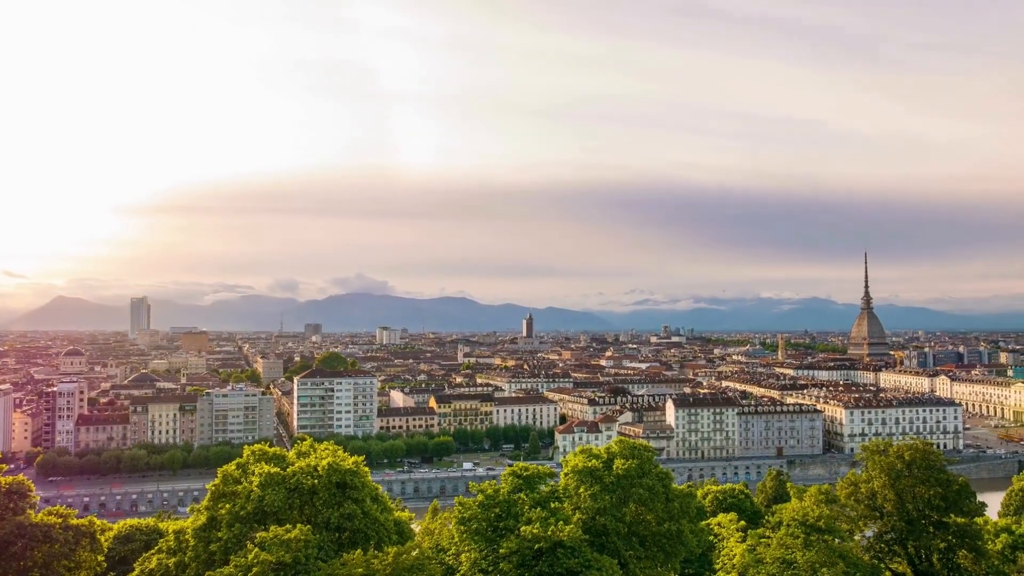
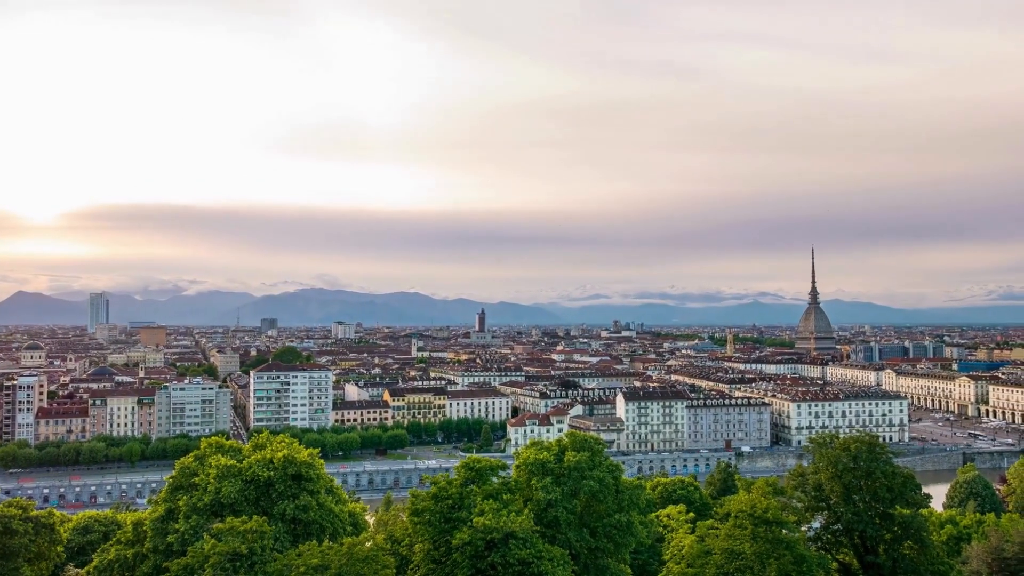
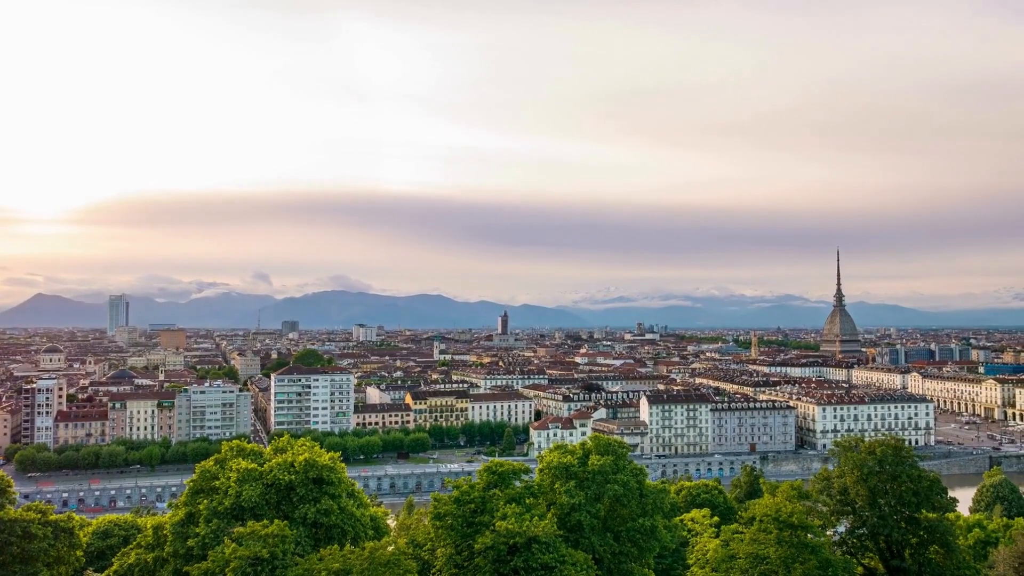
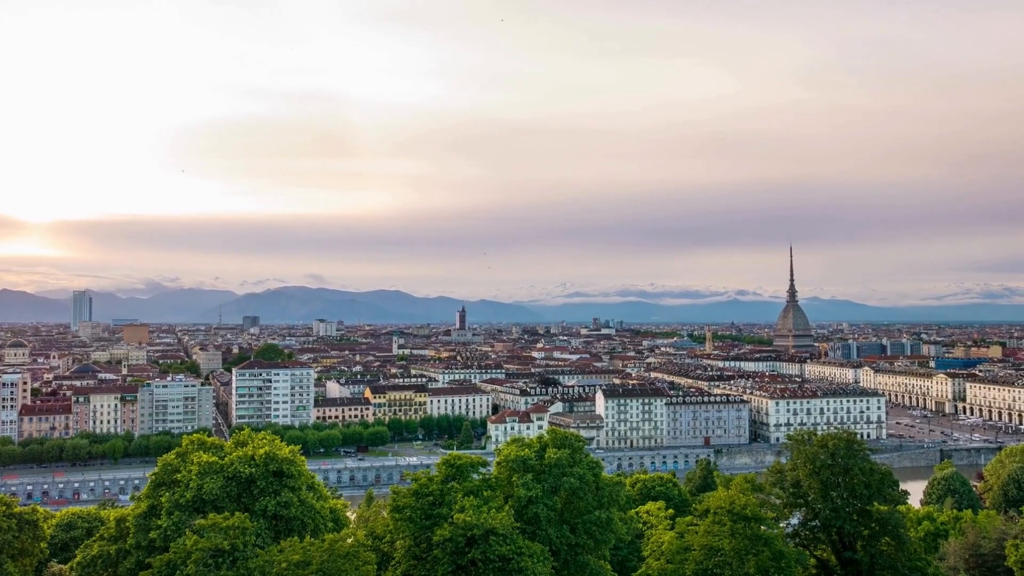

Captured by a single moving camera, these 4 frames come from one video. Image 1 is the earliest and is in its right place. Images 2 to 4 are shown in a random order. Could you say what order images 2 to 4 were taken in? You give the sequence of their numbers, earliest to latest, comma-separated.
3, 2, 4
